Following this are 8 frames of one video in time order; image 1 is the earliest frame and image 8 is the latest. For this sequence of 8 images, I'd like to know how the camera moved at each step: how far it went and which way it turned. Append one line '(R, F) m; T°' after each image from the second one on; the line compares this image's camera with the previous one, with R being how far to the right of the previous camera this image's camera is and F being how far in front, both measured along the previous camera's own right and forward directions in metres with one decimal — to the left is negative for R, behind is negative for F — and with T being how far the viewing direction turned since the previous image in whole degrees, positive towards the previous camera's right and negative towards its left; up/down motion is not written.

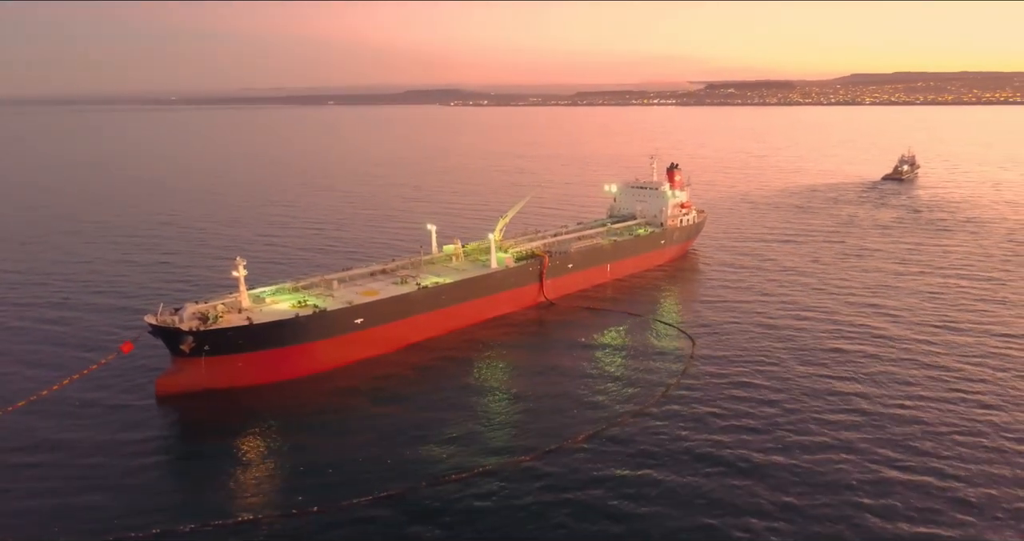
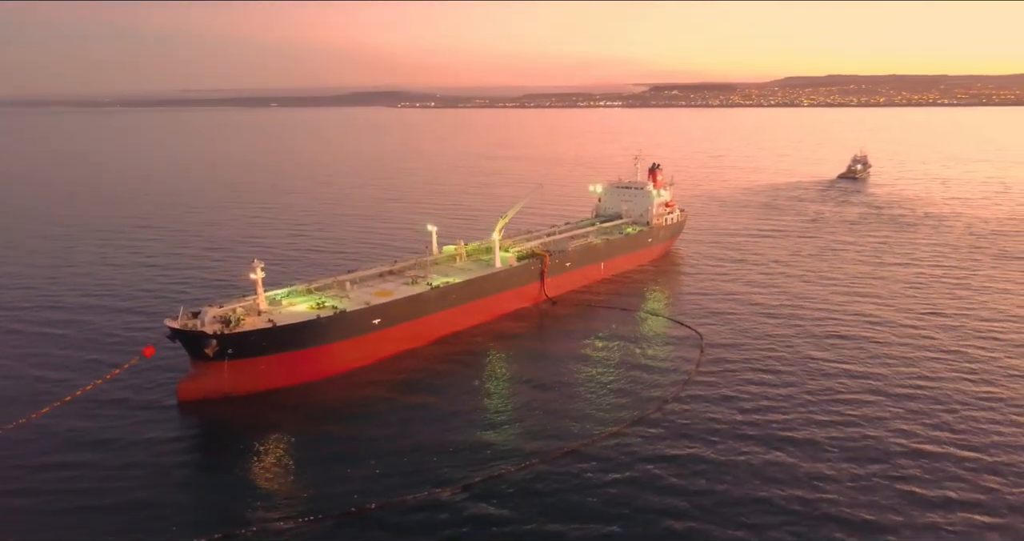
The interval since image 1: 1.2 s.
(-2.6, -0.5) m; +4°
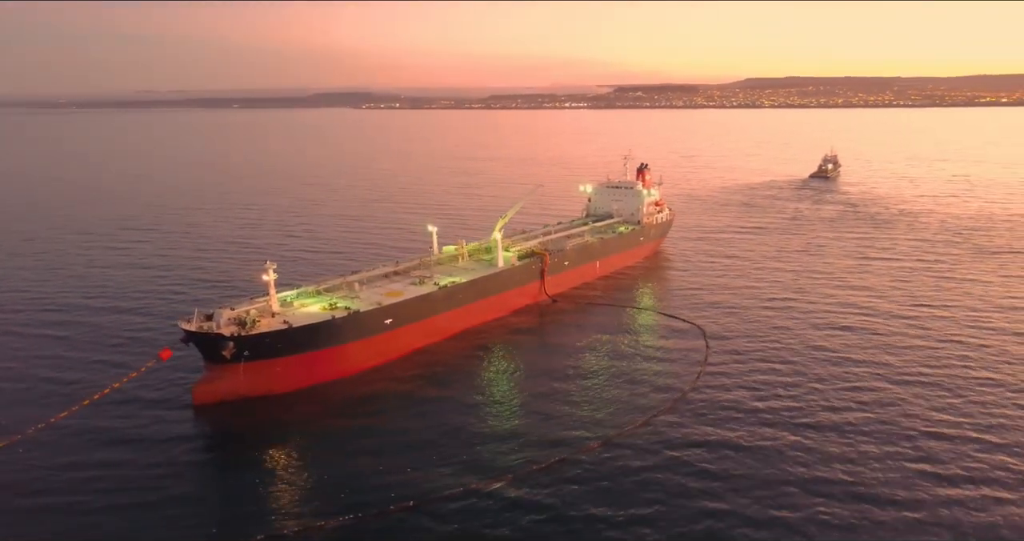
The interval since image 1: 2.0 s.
(-1.7, -0.4) m; +3°
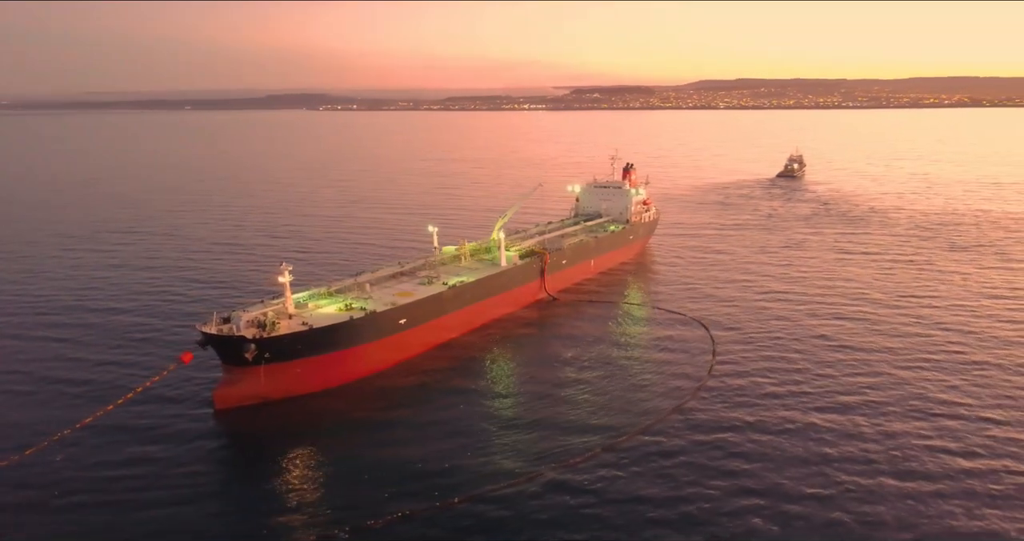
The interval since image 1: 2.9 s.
(-2.1, -0.4) m; +3°
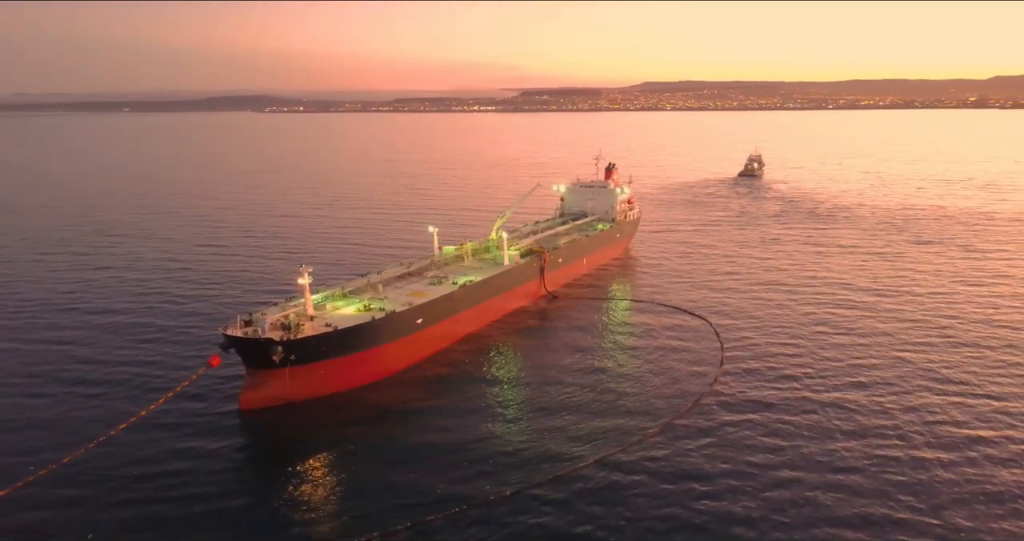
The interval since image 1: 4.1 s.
(-2.6, -0.5) m; +4°
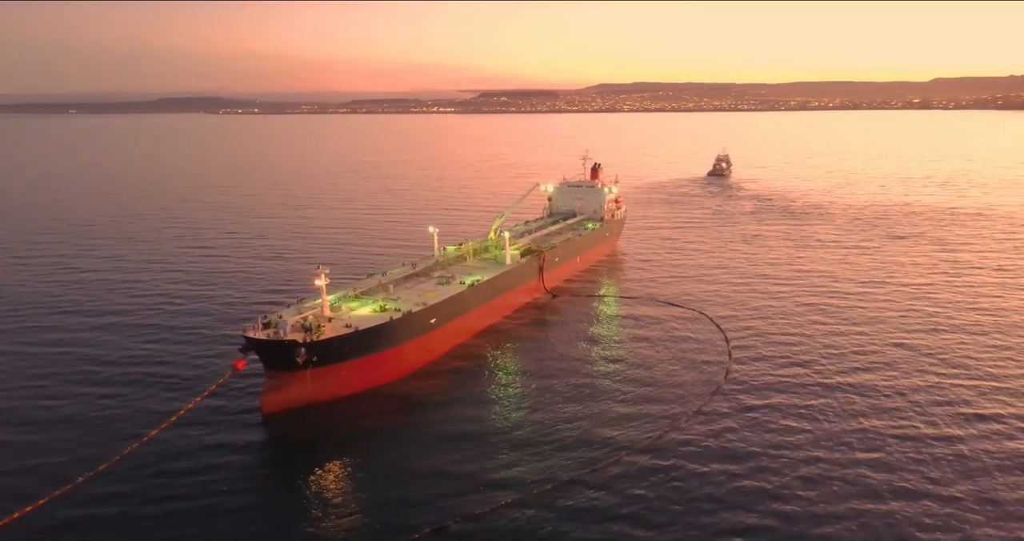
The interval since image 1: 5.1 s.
(-2.1, -0.4) m; +3°
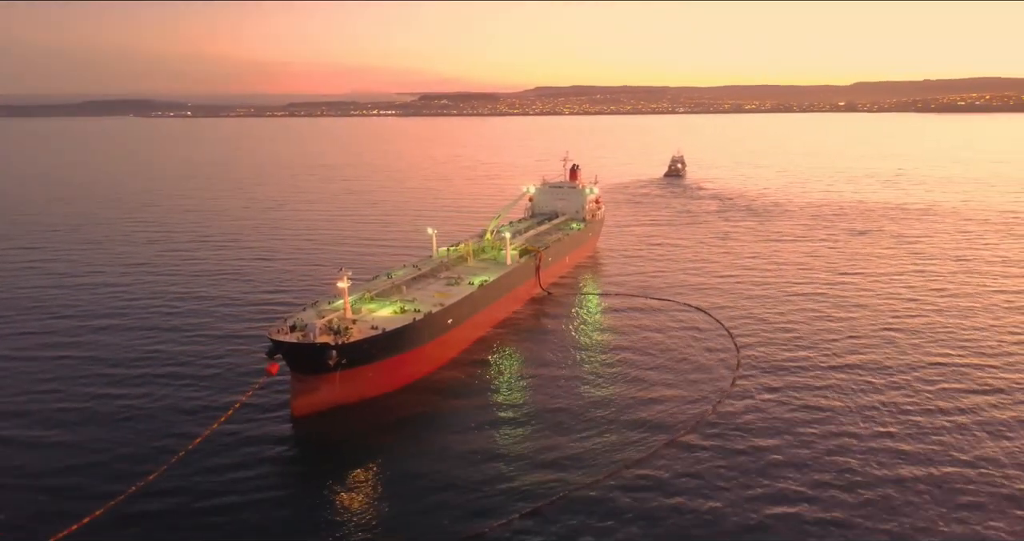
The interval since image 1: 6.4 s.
(-3.0, -0.4) m; +5°
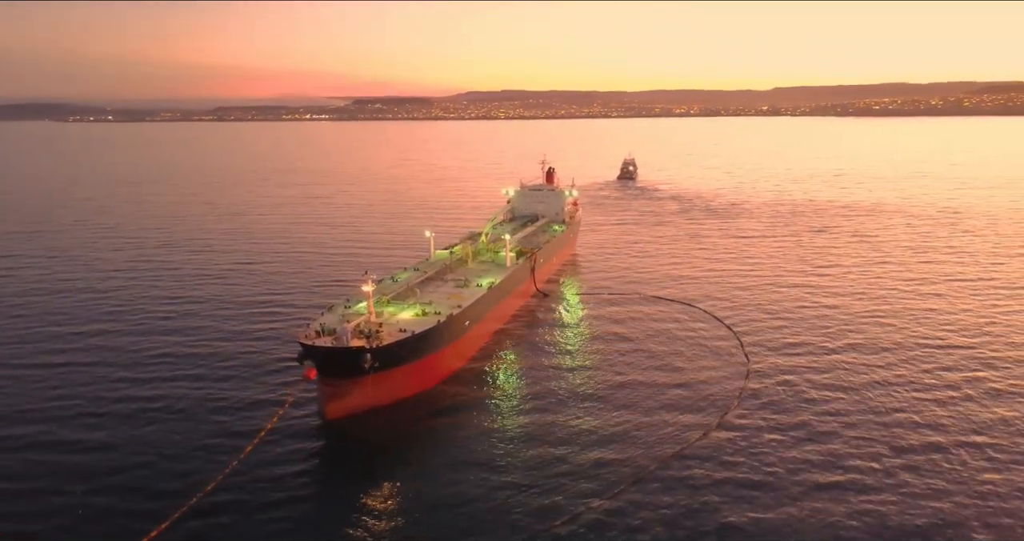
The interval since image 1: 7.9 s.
(-3.3, -0.5) m; +5°
